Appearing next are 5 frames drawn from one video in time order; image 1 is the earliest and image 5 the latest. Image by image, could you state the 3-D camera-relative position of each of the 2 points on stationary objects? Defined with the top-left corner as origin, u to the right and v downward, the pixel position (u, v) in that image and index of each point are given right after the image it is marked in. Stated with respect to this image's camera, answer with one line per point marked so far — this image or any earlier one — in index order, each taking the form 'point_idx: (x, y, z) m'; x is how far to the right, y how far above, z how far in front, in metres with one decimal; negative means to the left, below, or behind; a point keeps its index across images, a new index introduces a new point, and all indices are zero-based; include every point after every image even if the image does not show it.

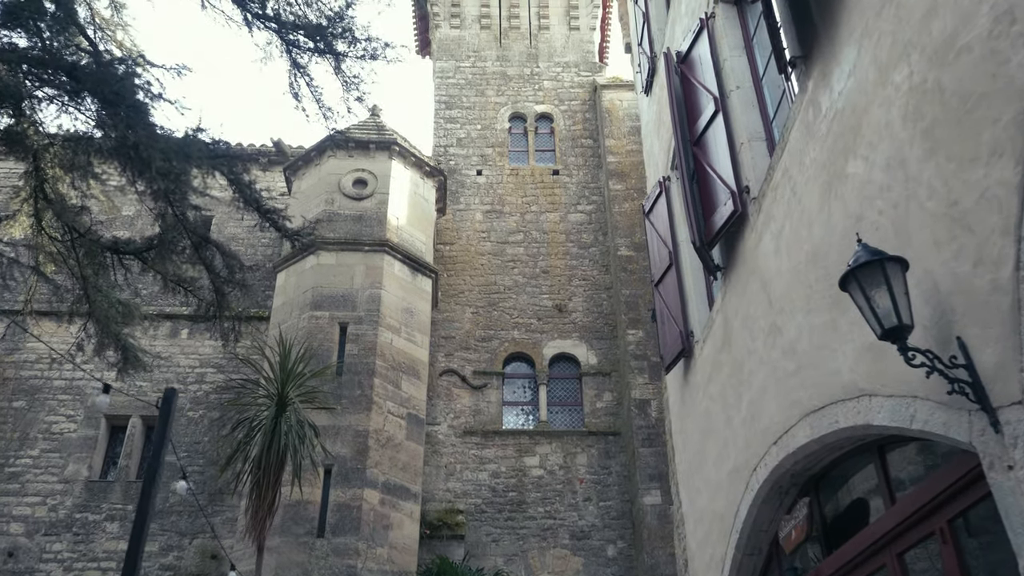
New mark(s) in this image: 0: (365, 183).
0: (-2.4, +1.7, +14.2) m
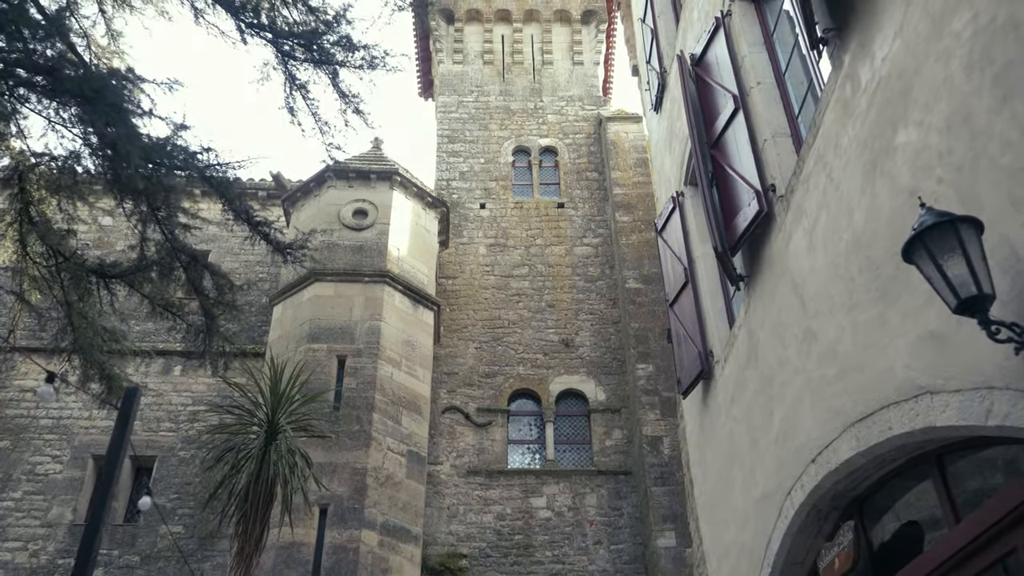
0: (-2.3, +1.2, +13.8) m
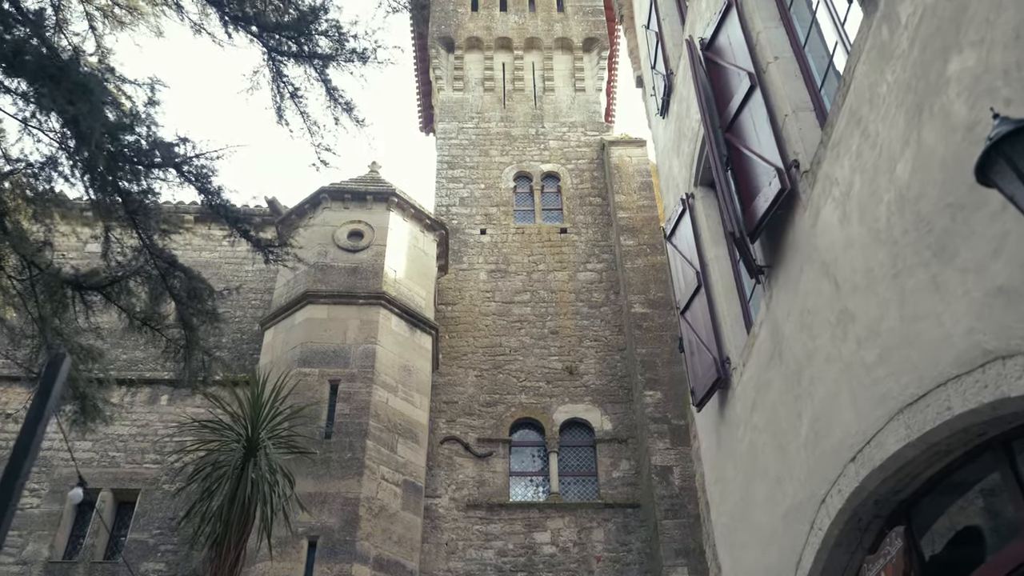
0: (-2.3, +0.8, +13.3) m
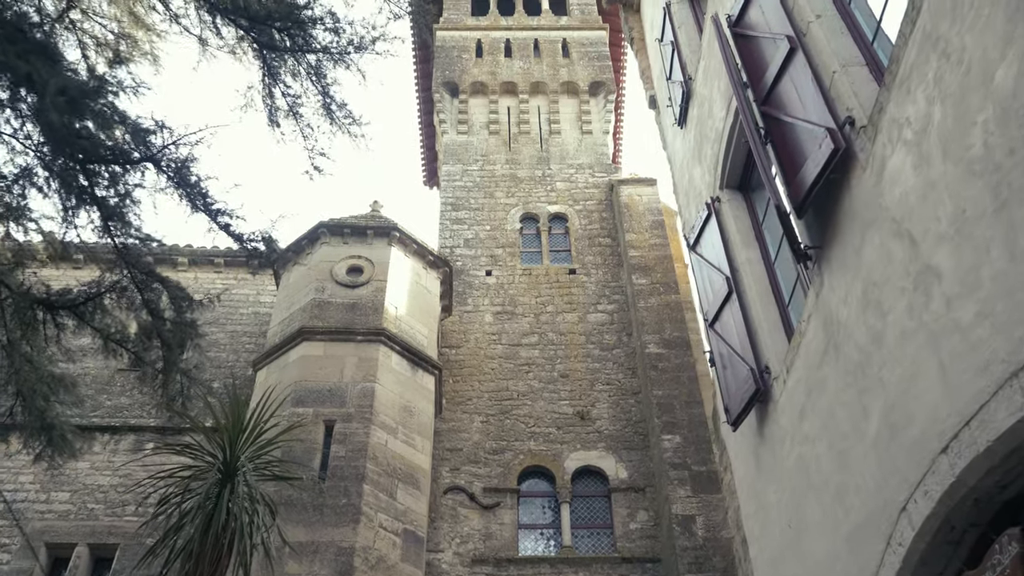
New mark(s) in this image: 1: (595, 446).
0: (-2.2, +0.3, +12.7) m
1: (+1.2, -2.3, +12.8) m
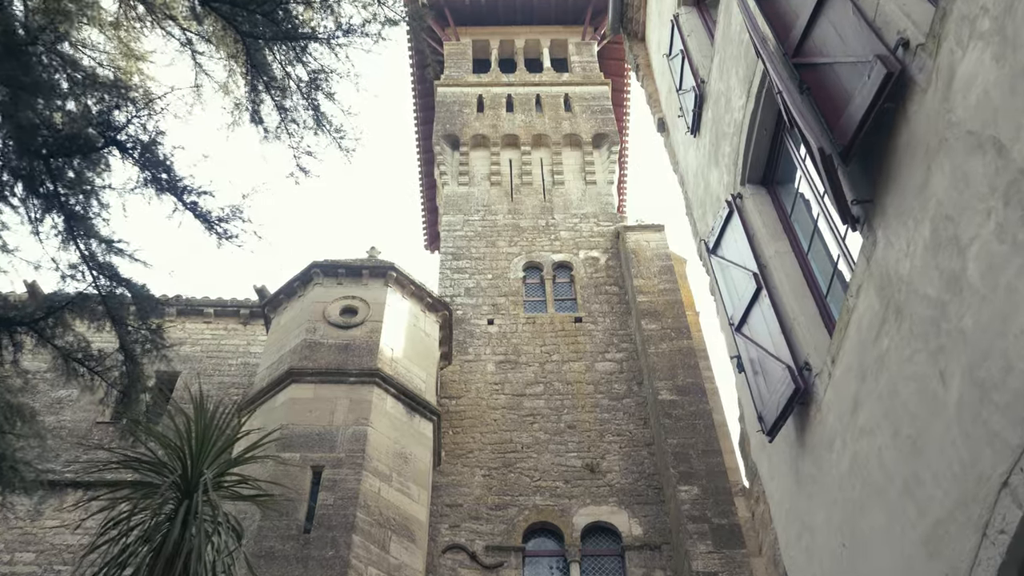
0: (-2.2, -0.3, +12.0) m
1: (+1.3, -2.9, +11.9) m
